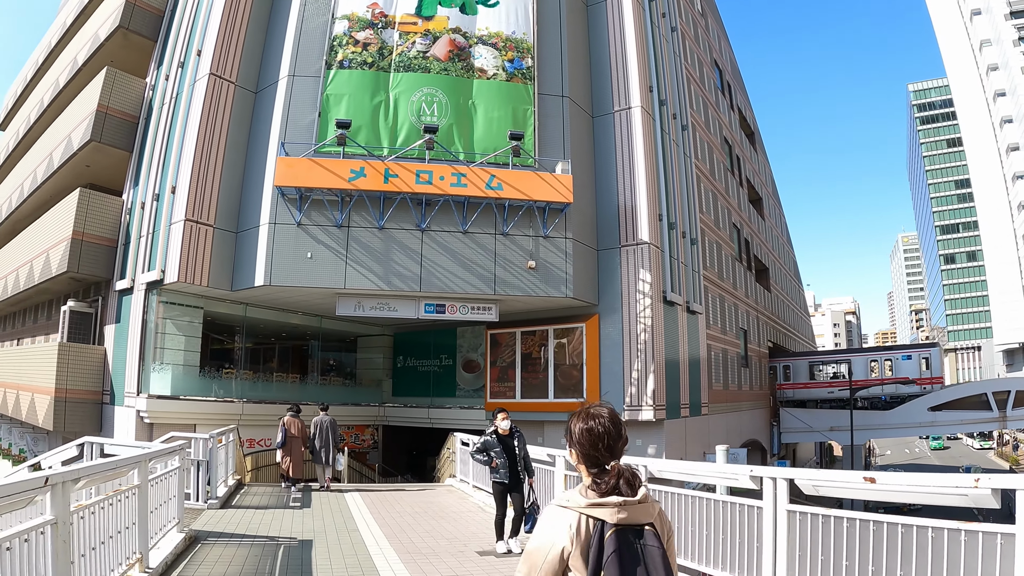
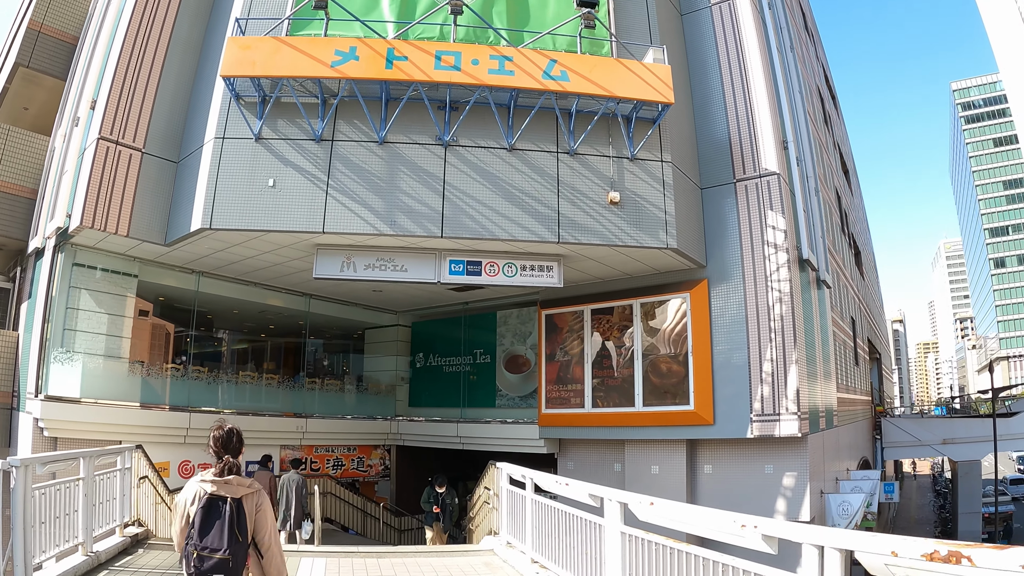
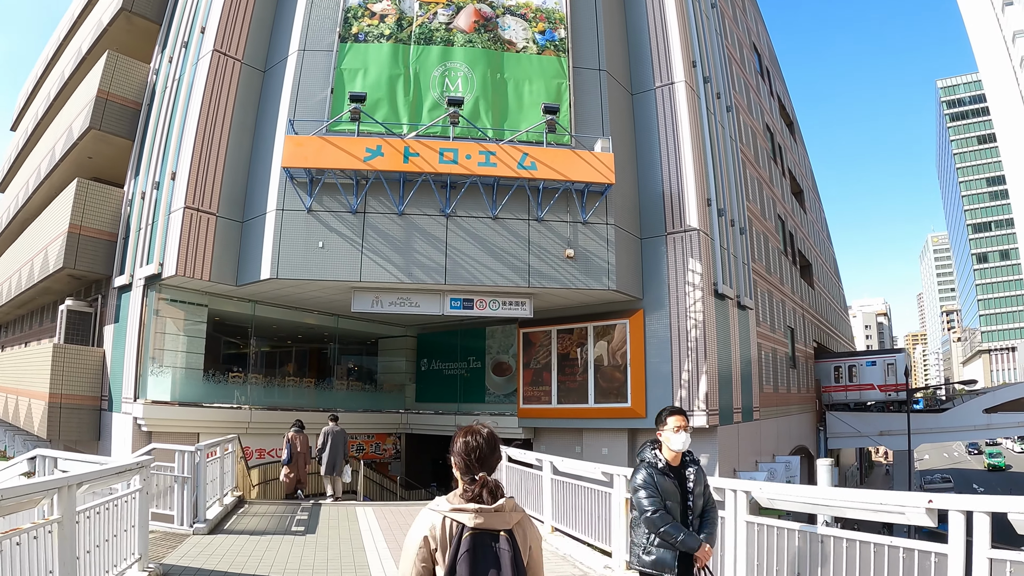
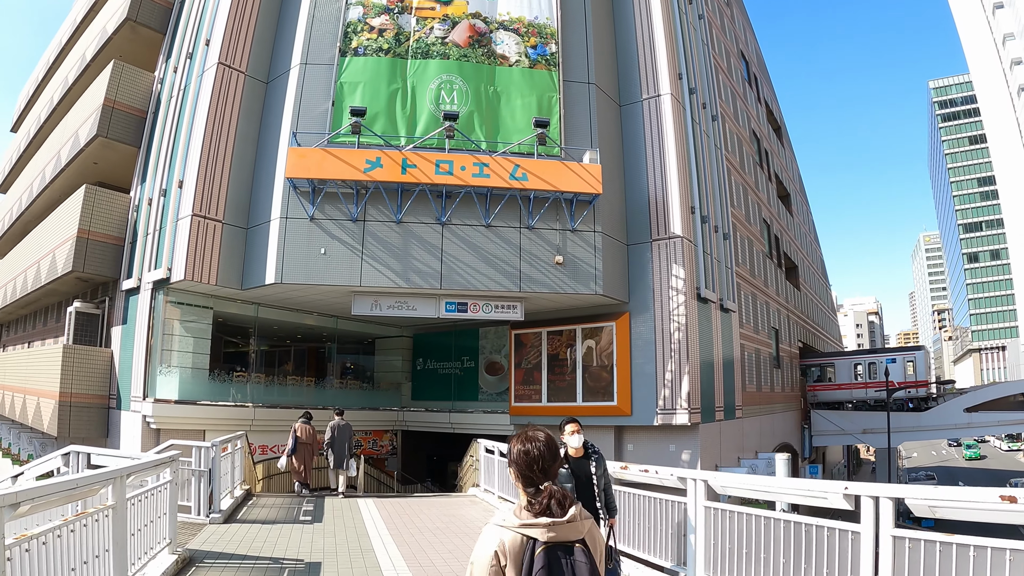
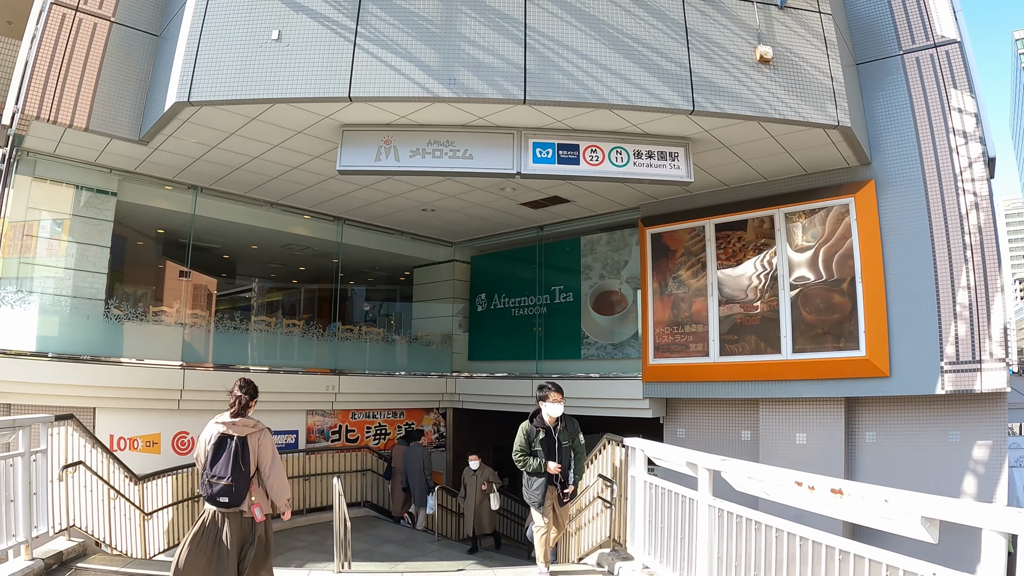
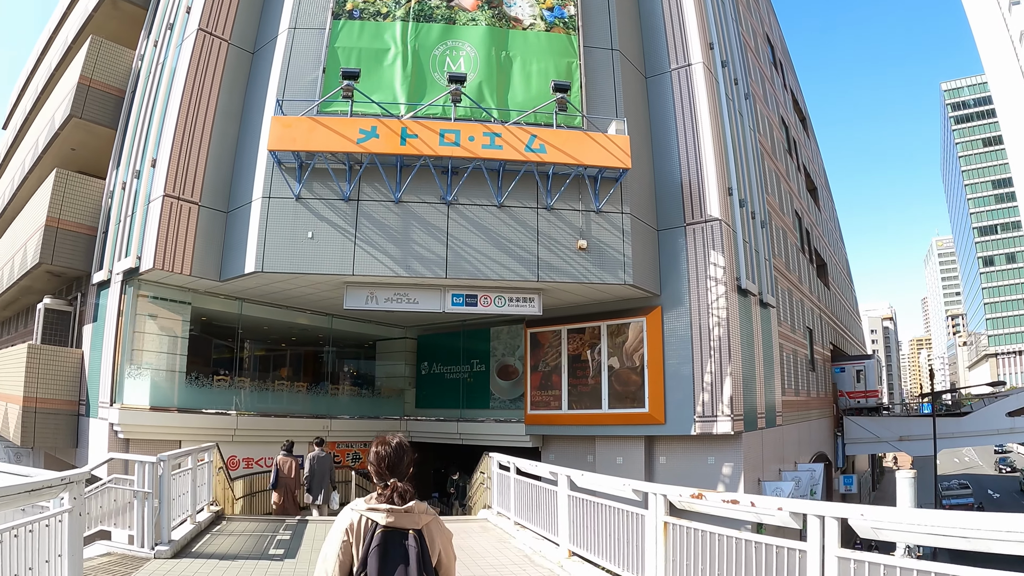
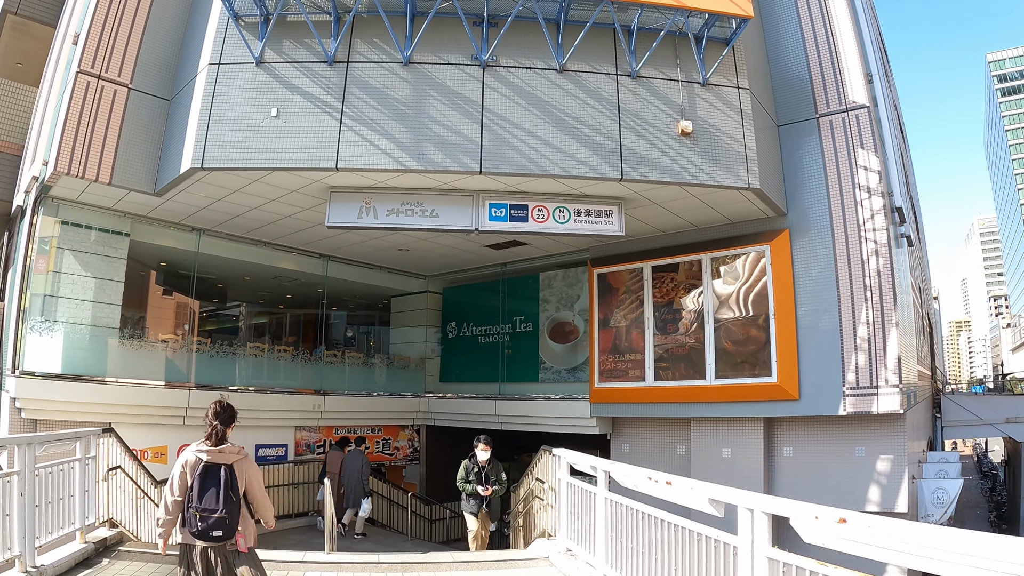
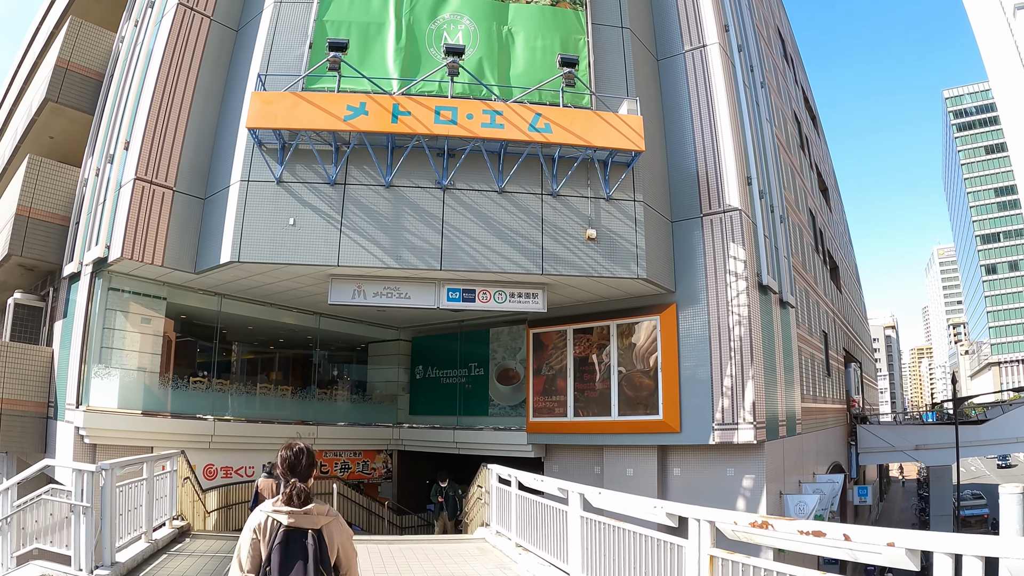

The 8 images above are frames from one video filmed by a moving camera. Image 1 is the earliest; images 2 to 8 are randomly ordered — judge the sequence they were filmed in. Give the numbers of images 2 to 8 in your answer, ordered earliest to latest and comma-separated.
4, 3, 6, 8, 2, 7, 5
